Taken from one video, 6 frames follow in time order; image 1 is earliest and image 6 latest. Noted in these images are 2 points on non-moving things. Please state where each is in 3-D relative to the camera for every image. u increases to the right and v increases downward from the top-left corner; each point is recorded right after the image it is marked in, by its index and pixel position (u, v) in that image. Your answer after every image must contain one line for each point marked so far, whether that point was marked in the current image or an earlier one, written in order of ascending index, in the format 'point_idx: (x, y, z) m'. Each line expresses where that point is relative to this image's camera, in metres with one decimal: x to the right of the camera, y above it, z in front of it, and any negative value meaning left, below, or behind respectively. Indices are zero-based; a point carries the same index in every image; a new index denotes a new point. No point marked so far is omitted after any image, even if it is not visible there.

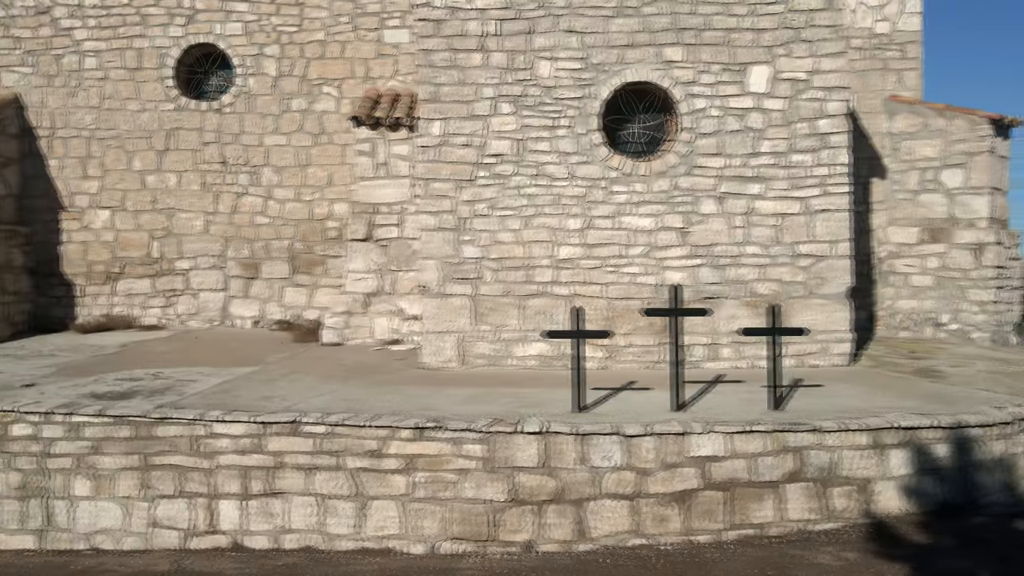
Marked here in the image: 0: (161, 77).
0: (-3.1, +1.8, +6.9) m
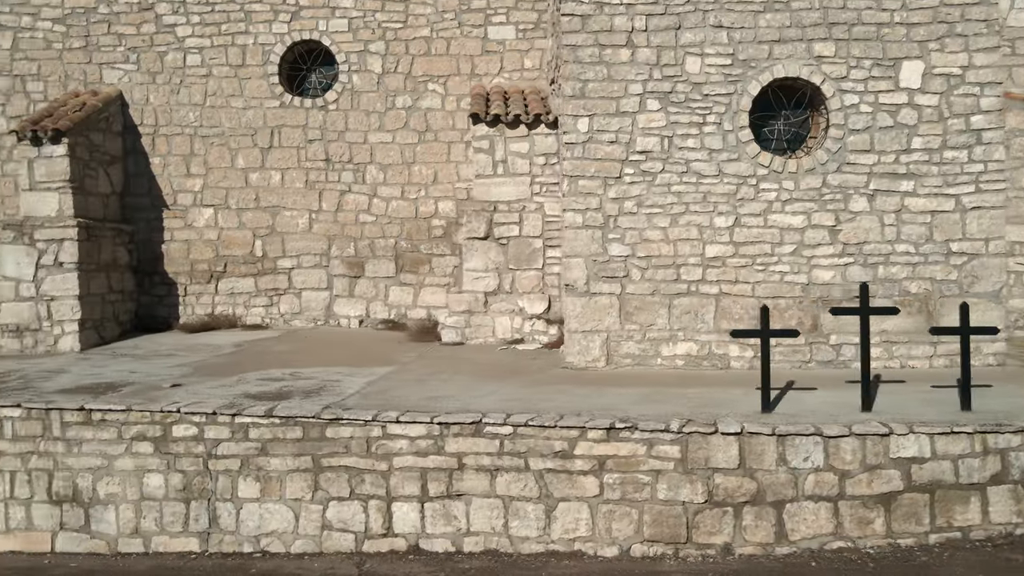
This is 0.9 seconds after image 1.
0: (-2.1, +1.8, +6.9) m
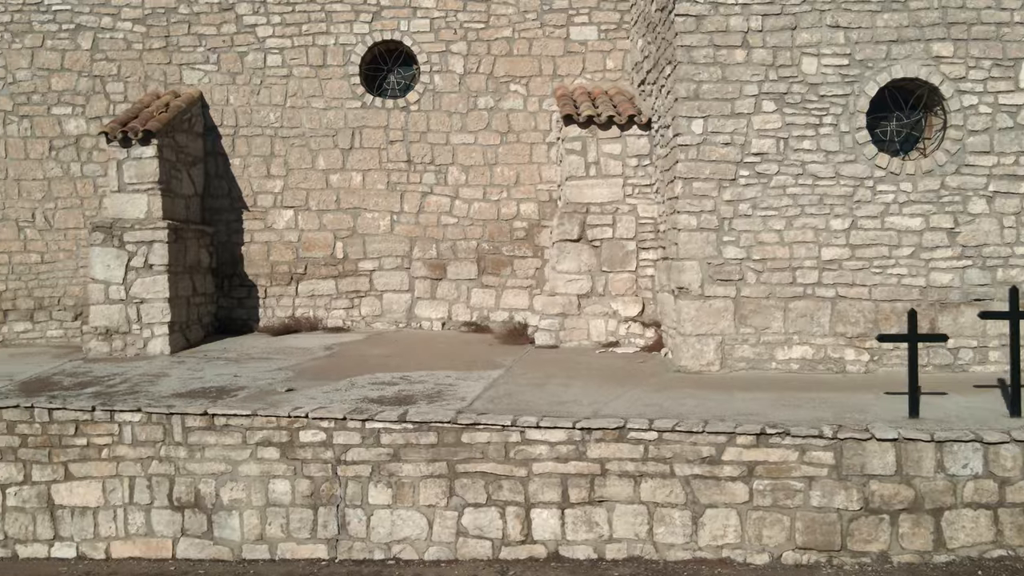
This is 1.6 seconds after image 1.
0: (-1.4, +1.8, +6.8) m
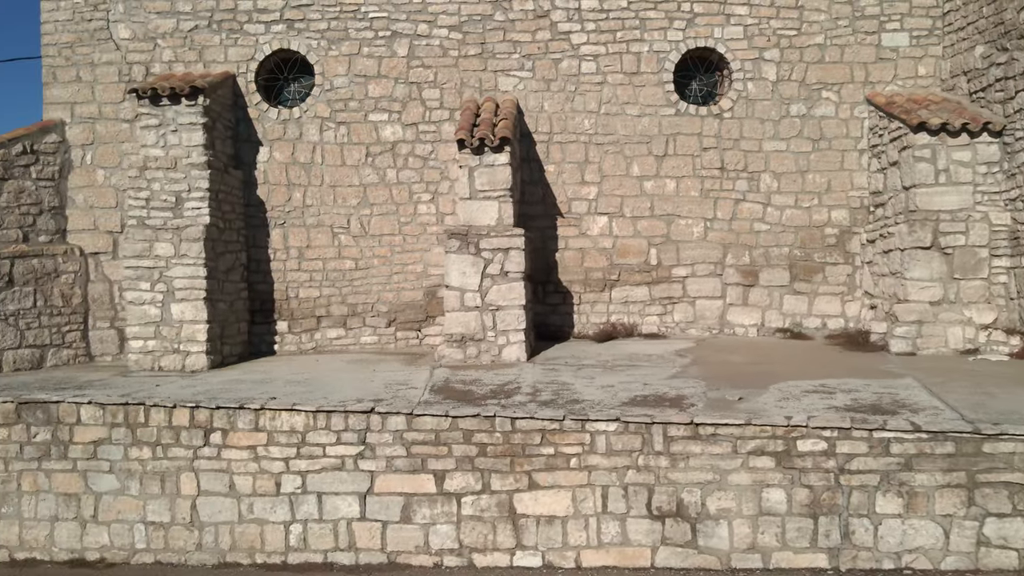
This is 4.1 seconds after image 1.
0: (+1.3, +1.8, +6.8) m
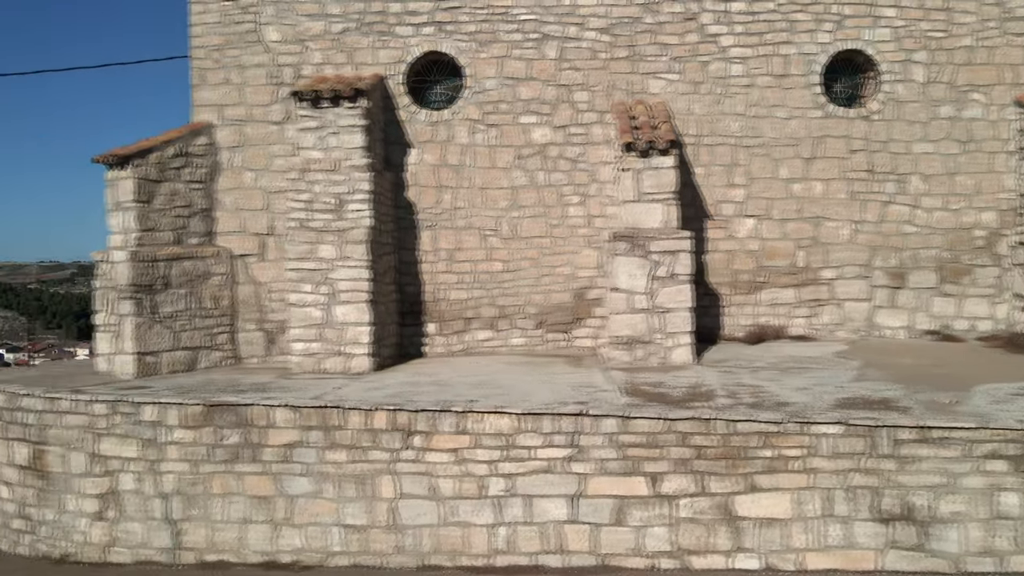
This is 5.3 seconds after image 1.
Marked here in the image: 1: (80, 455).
0: (+2.5, +1.7, +6.8) m
1: (-3.0, -1.2, +5.6) m
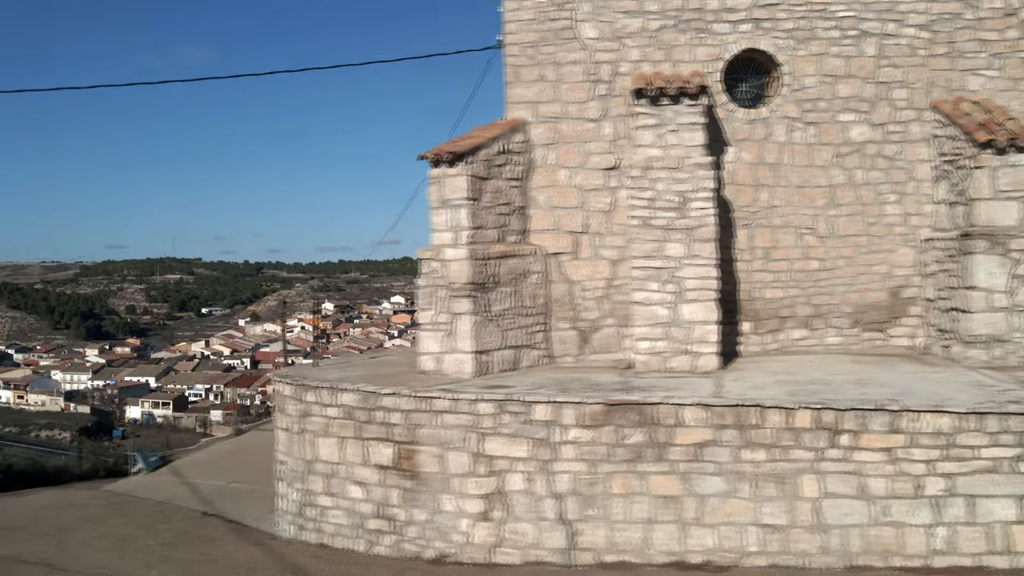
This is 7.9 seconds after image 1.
0: (+5.2, +1.8, +6.8) m
1: (-0.4, -1.2, +5.6) m
